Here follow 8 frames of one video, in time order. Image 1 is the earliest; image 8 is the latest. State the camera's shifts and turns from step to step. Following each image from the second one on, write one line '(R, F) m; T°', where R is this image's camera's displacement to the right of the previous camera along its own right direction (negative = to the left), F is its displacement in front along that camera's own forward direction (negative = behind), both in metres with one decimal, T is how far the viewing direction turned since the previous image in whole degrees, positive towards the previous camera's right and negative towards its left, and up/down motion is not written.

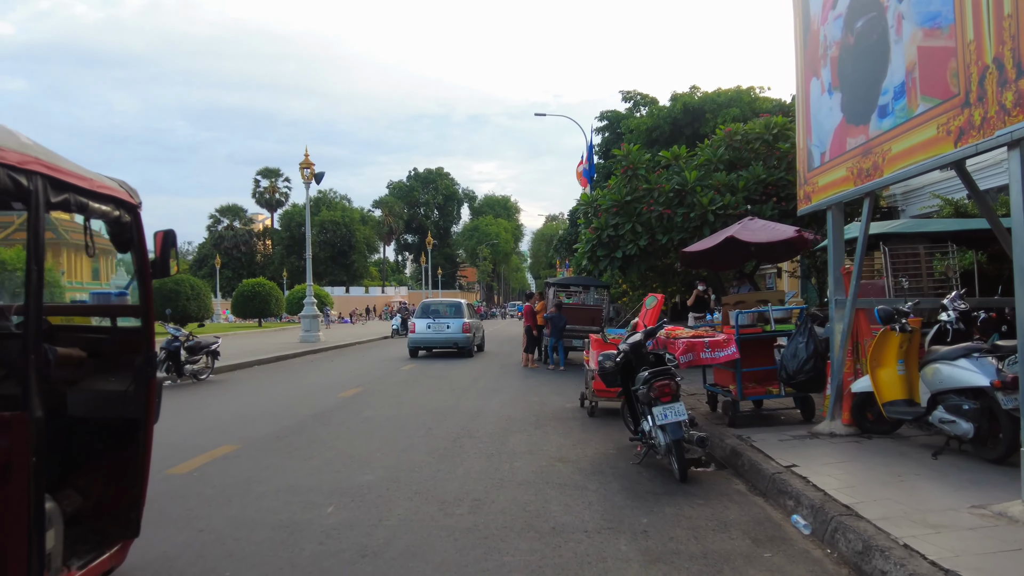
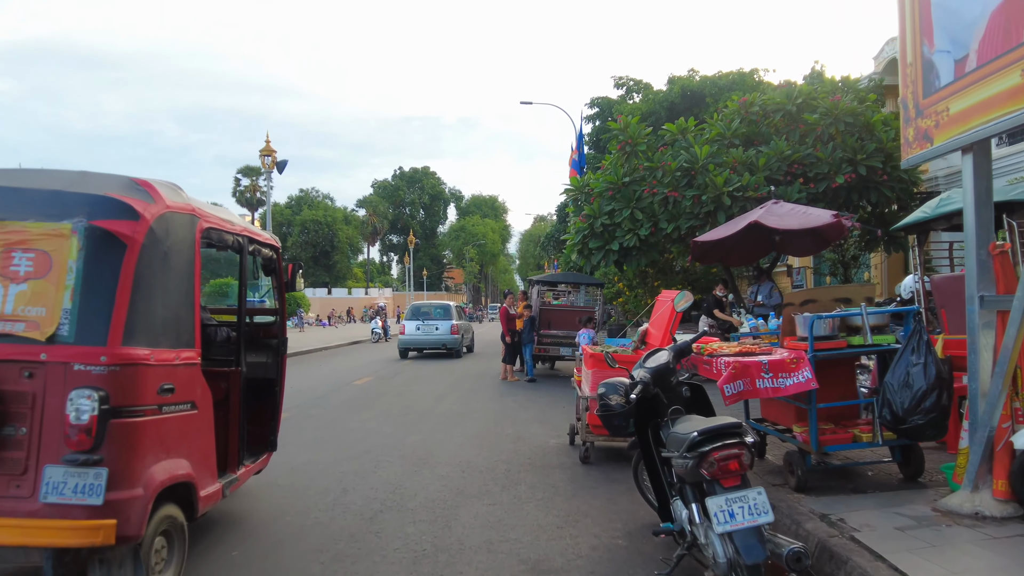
(+0.2, +2.5) m; +1°
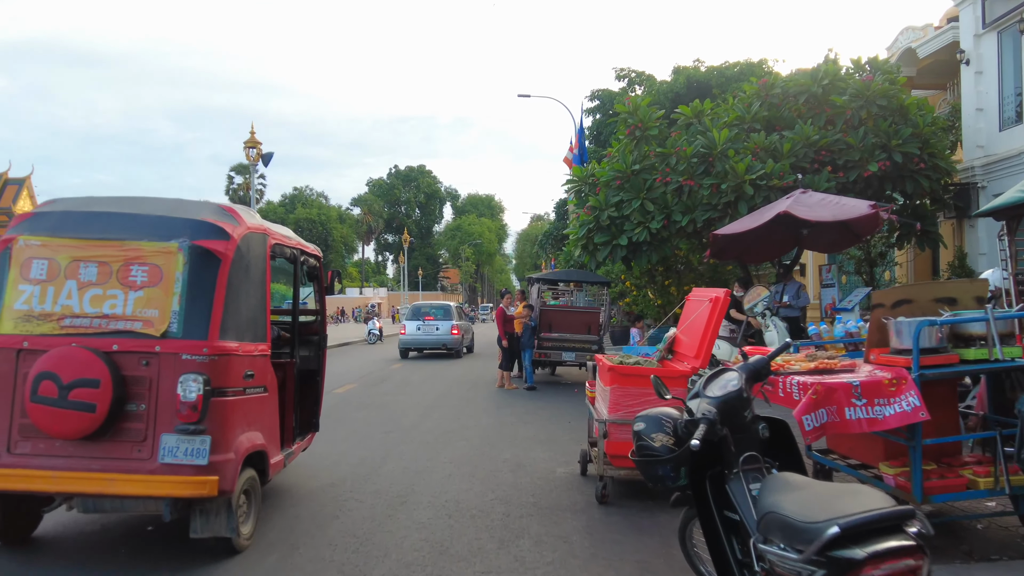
(0.0, +1.2) m; 0°
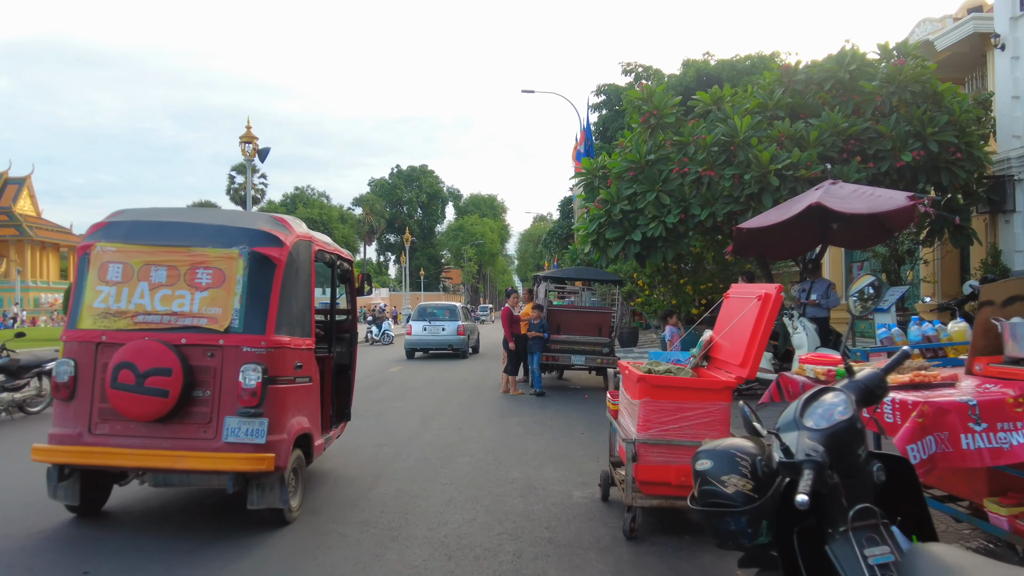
(0.0, +0.8) m; 0°
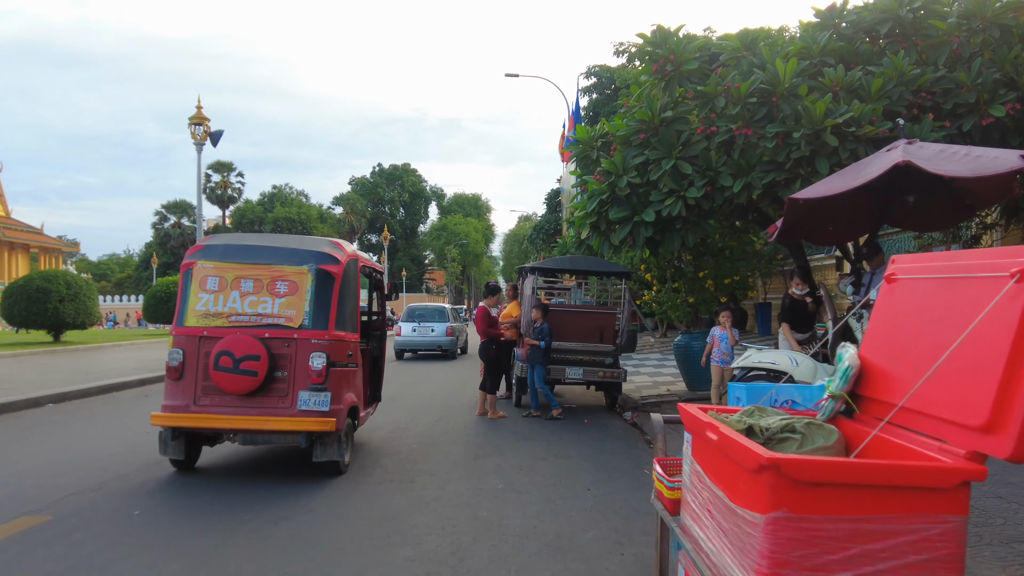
(+0.1, +2.4) m; +1°
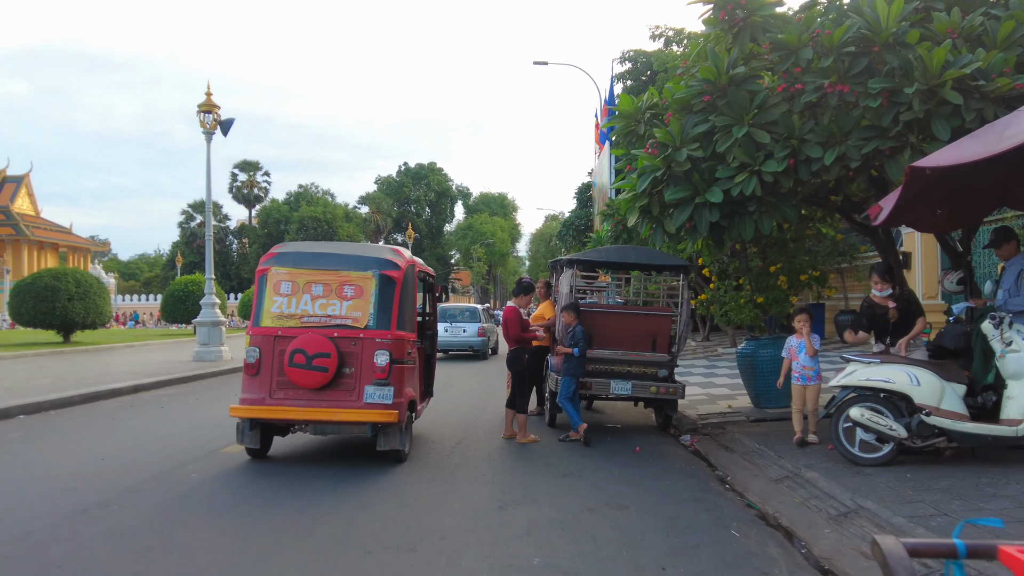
(-0.1, +1.5) m; -2°
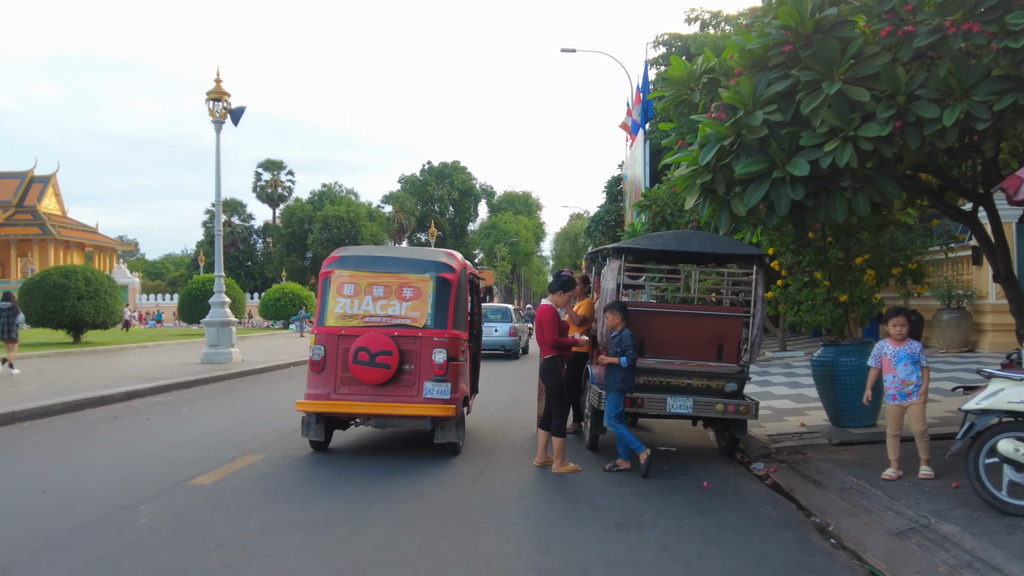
(-0.1, +1.3) m; -2°
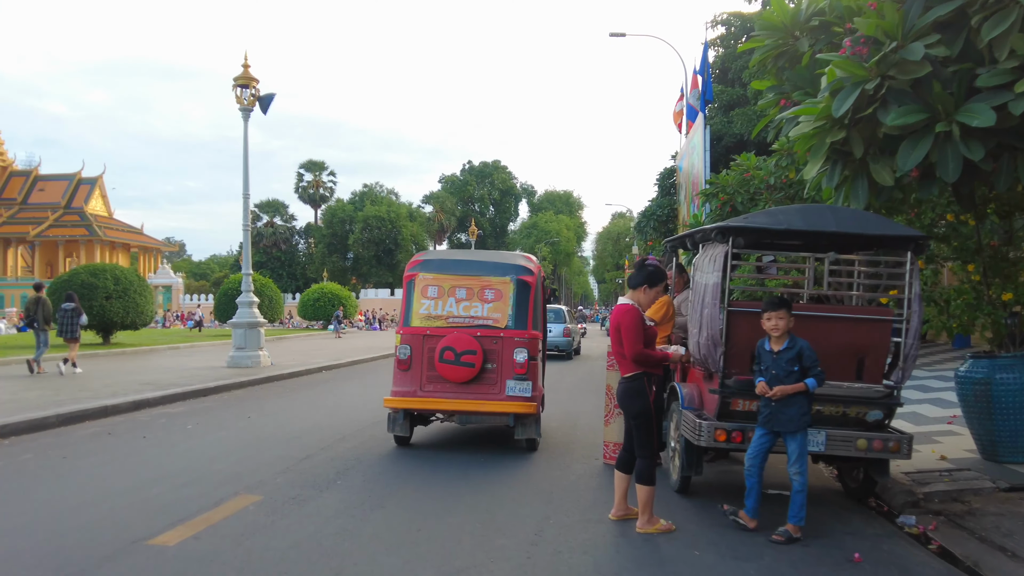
(-0.1, +1.5) m; -3°
